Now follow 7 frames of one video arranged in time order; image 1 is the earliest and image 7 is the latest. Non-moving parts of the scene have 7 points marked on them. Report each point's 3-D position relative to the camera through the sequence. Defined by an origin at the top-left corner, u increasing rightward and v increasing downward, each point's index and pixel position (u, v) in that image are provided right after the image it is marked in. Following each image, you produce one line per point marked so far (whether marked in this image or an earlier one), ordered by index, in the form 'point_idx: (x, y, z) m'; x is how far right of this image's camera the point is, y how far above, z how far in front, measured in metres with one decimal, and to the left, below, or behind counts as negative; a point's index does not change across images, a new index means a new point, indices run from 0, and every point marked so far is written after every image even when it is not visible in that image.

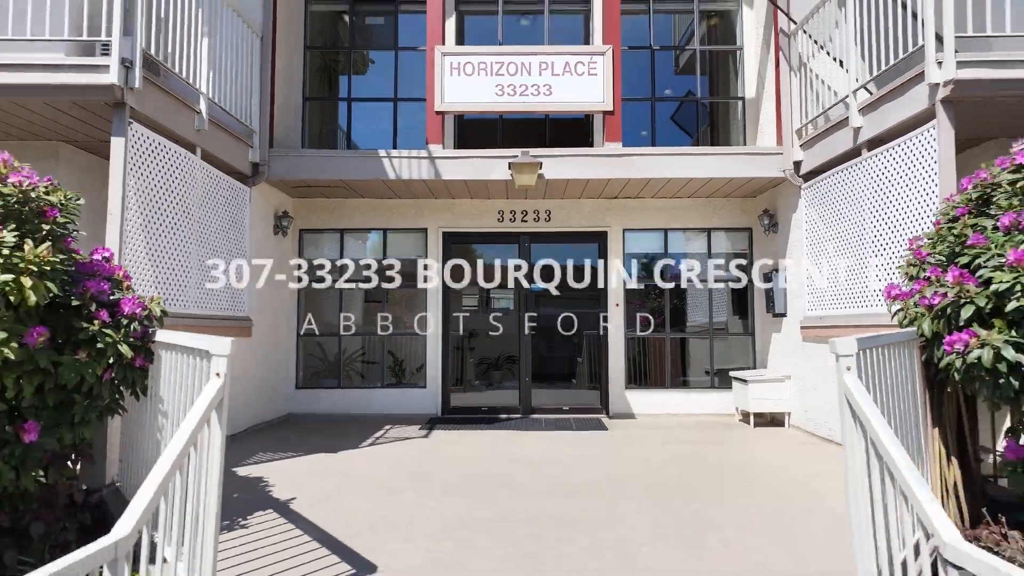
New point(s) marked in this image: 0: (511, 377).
0: (0.0, -0.8, +7.5) m
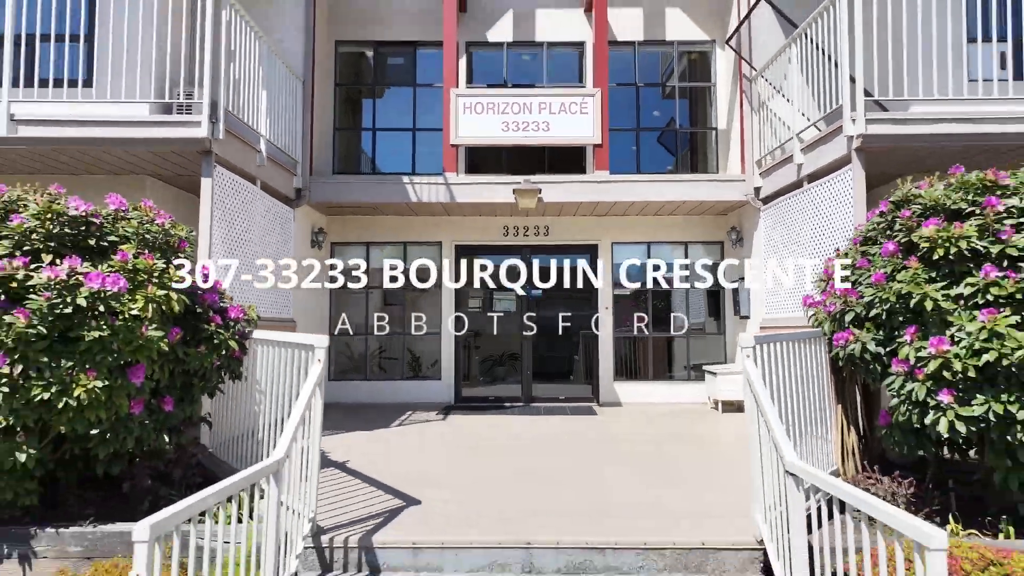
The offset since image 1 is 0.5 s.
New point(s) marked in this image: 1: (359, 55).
0: (0.0, -0.9, +8.6) m
1: (-1.7, +2.6, +8.6) m
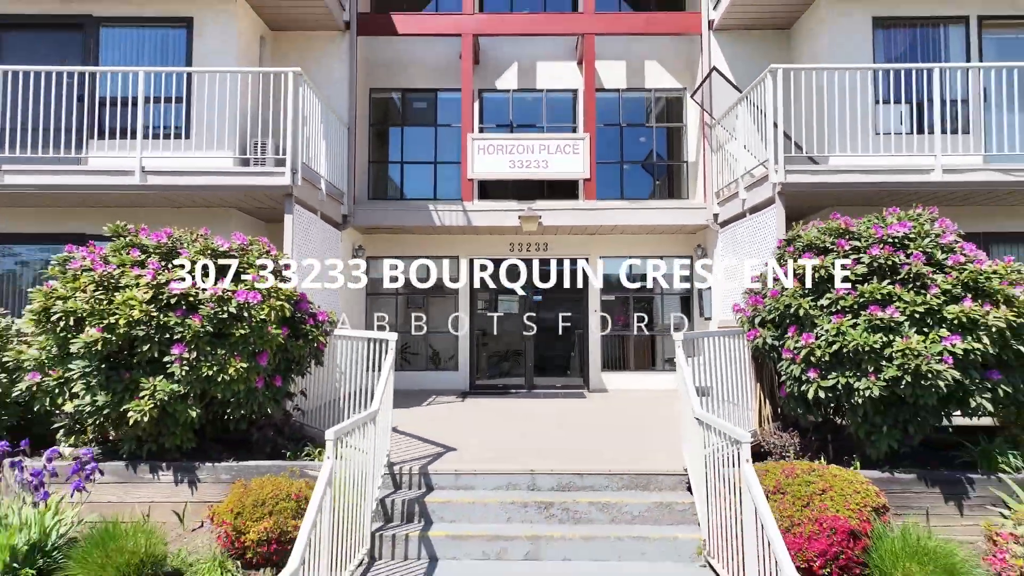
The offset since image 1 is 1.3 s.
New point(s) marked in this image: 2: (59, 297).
0: (+0.1, -1.0, +10.3) m
1: (-1.6, +2.5, +10.3) m
2: (-2.9, -0.1, +5.2) m
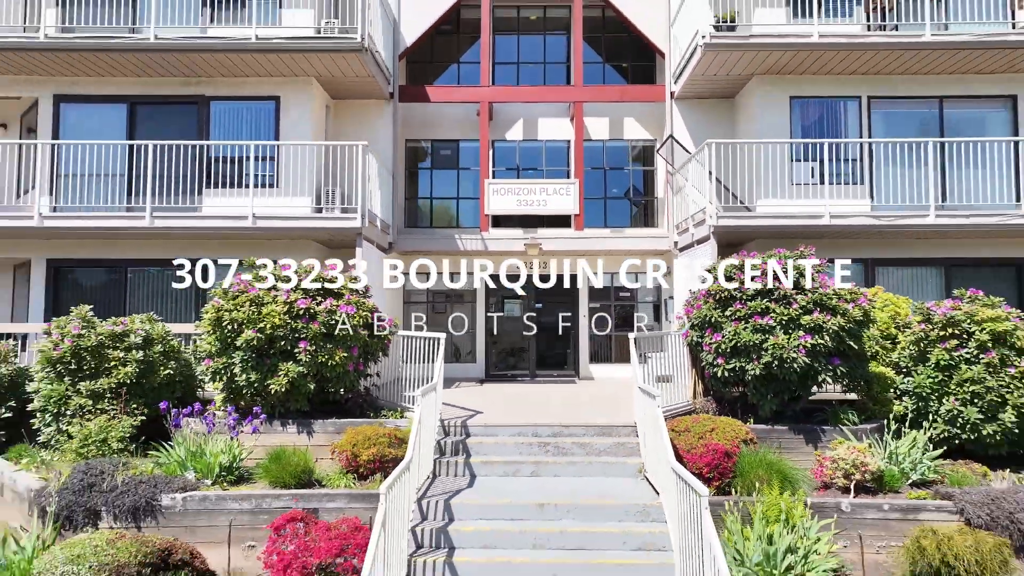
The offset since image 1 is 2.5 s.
0: (+0.2, -1.1, +13.0) m
1: (-1.5, +2.3, +13.0) m
2: (-2.8, -0.2, +7.9) m
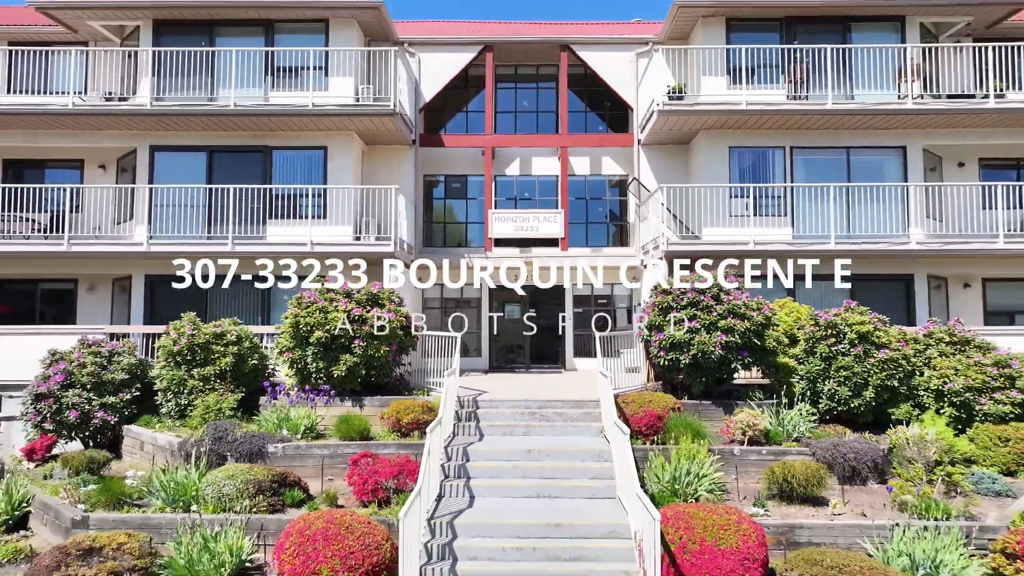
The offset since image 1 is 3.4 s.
0: (+0.2, -1.3, +15.8) m
1: (-1.5, +2.2, +15.8) m
2: (-2.9, -0.4, +10.7) m
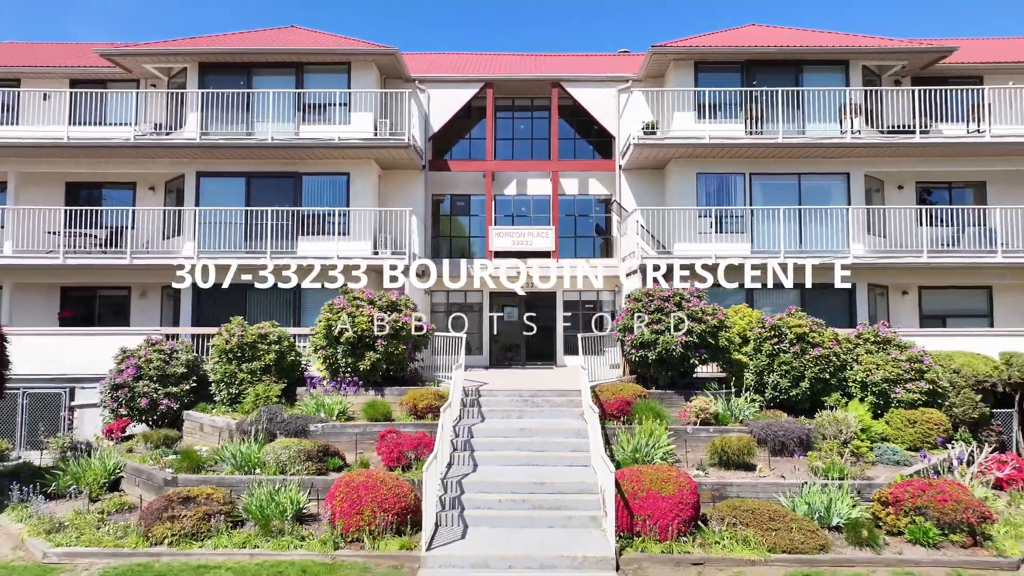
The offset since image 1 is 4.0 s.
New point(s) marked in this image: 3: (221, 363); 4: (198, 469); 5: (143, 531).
0: (+0.1, -1.5, +17.9) m
1: (-1.6, +2.0, +18.0) m
2: (-2.9, -0.5, +12.9) m
3: (-4.7, -1.2, +12.8) m
4: (-4.0, -2.3, +10.1) m
5: (-3.9, -2.6, +8.4) m
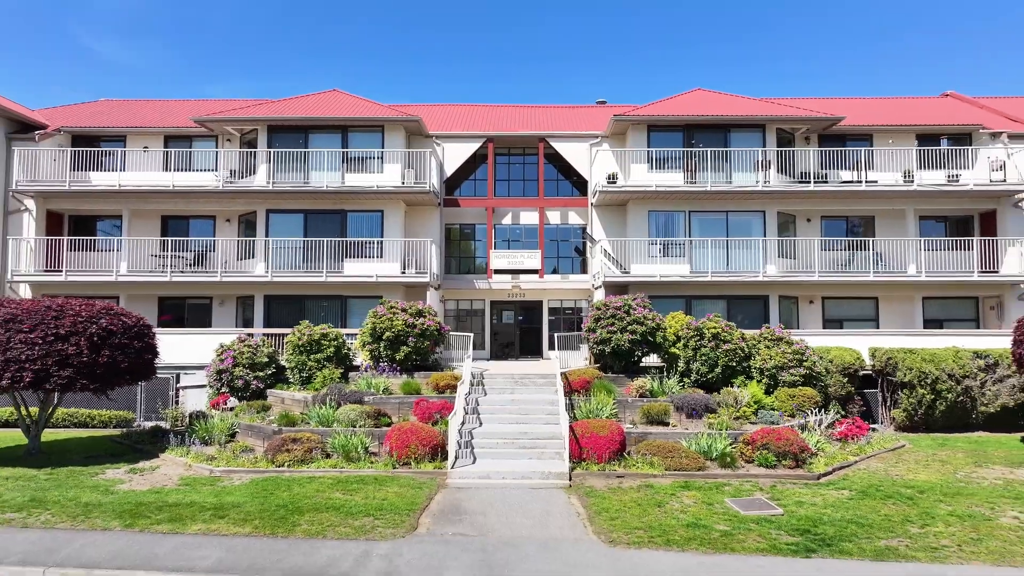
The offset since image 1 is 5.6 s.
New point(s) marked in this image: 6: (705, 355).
0: (0.0, -1.7, +22.7) m
1: (-1.7, +1.7, +22.7) m
2: (-3.1, -0.8, +17.6) m
3: (-4.9, -1.5, +17.5) m
4: (-4.1, -2.6, +14.8) m
5: (-4.1, -2.9, +13.2) m
6: (+4.2, -1.5, +17.1) m
